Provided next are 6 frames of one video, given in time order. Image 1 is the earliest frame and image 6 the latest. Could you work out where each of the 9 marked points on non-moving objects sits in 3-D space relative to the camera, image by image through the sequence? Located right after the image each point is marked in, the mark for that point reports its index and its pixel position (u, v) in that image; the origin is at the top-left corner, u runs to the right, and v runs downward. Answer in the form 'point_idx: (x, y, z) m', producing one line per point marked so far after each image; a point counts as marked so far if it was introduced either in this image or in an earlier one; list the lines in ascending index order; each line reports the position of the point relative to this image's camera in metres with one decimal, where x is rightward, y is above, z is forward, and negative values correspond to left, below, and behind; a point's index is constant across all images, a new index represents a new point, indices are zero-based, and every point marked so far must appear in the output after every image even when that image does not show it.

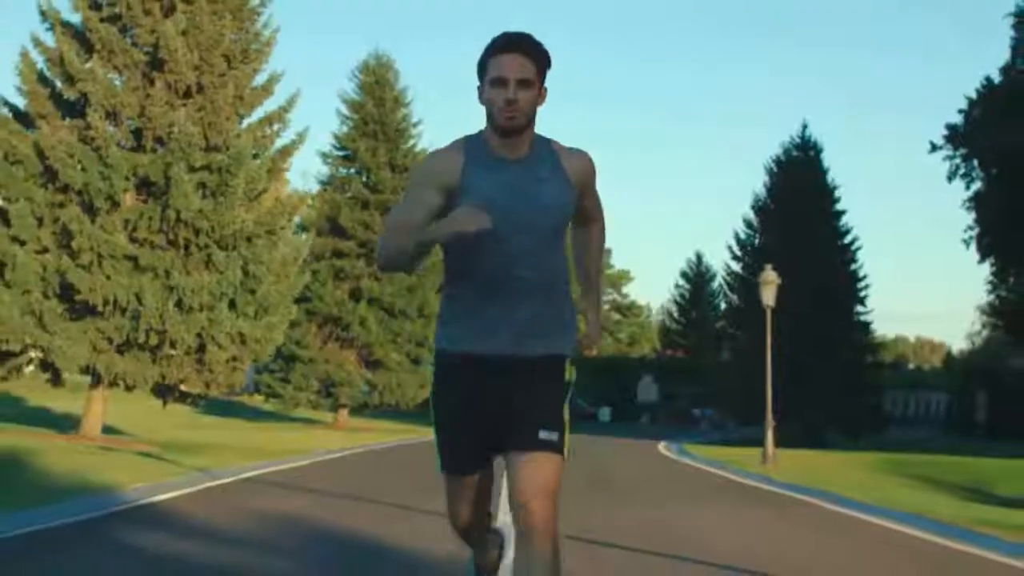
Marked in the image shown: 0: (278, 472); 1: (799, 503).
0: (-2.7, -2.1, +16.9) m
1: (+3.7, -2.7, +18.4) m
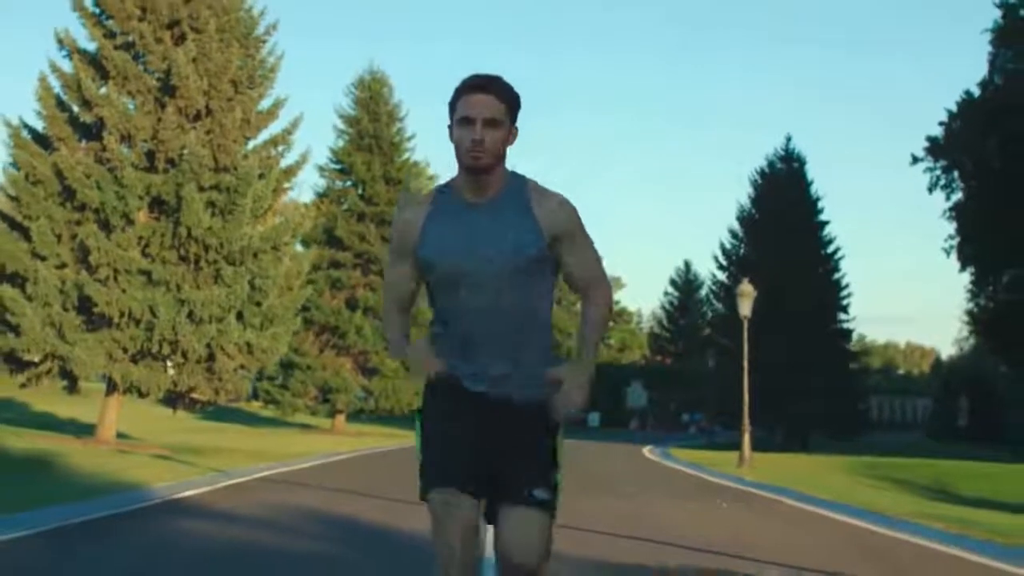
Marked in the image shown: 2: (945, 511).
0: (-2.8, -2.3, +18.1) m
1: (+3.6, -2.9, +19.6) m
2: (+5.9, -3.0, +19.2) m
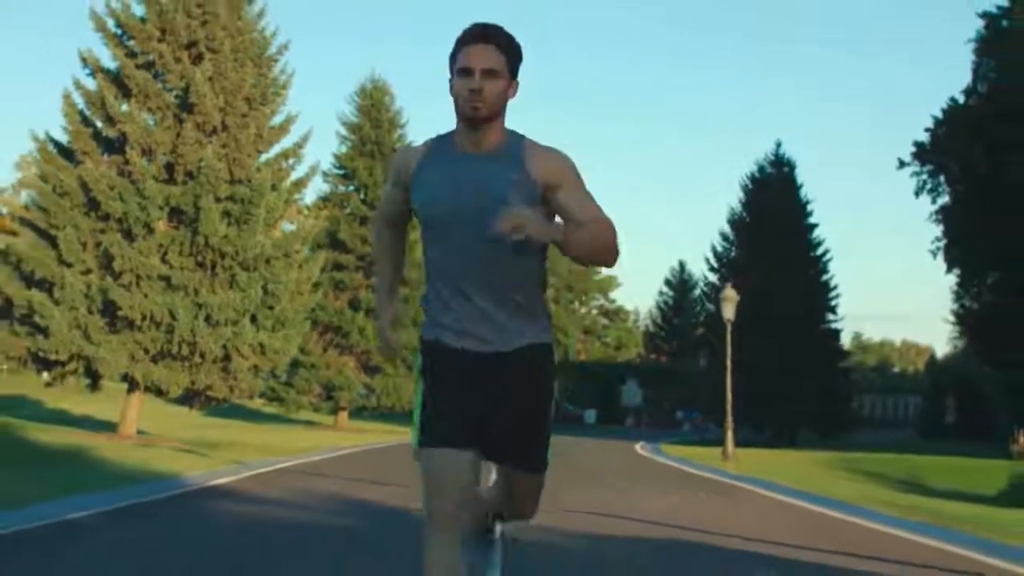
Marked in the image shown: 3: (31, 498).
0: (-2.9, -2.4, +19.4) m
1: (+3.6, -3.0, +20.9) m
2: (+5.8, -3.1, +20.6) m
3: (-4.7, -2.1, +14.2) m
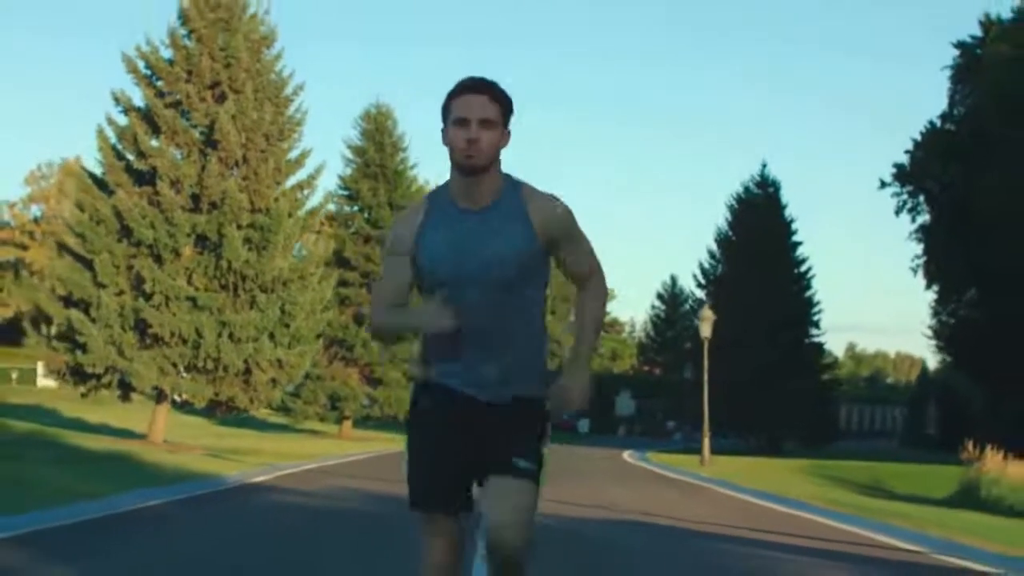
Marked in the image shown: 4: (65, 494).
0: (-2.9, -2.7, +21.5) m
1: (+3.5, -3.3, +23.0) m
2: (+5.7, -3.4, +22.7) m
3: (-4.8, -2.3, +16.2) m
4: (-5.0, -2.3, +16.3) m
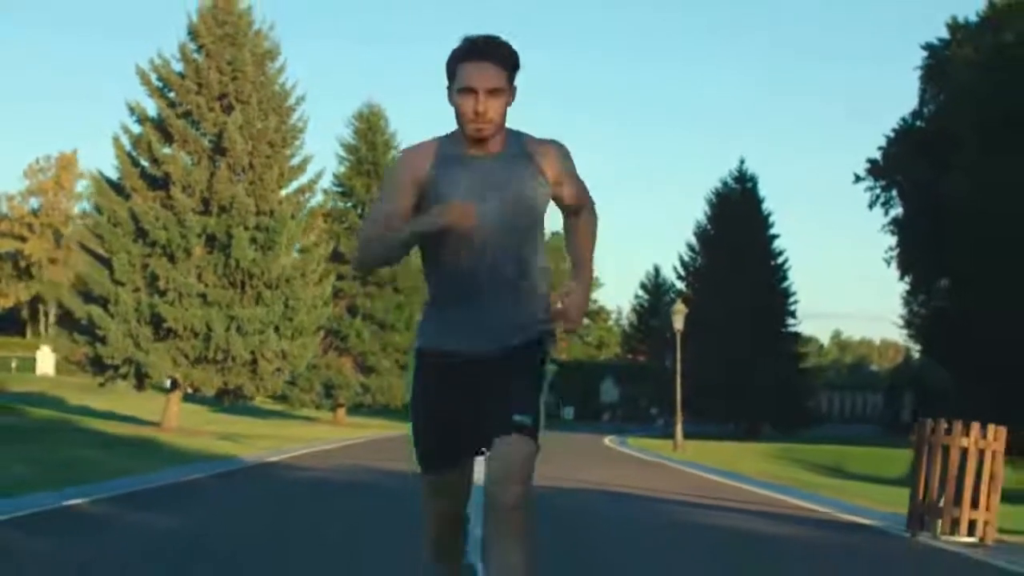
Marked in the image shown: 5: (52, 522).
0: (-3.2, -2.7, +23.4) m
1: (+3.2, -3.3, +25.0) m
2: (+5.5, -3.3, +24.7) m
3: (-5.0, -2.4, +18.2) m
4: (-5.2, -2.3, +18.2) m
5: (-4.6, -2.3, +14.2) m
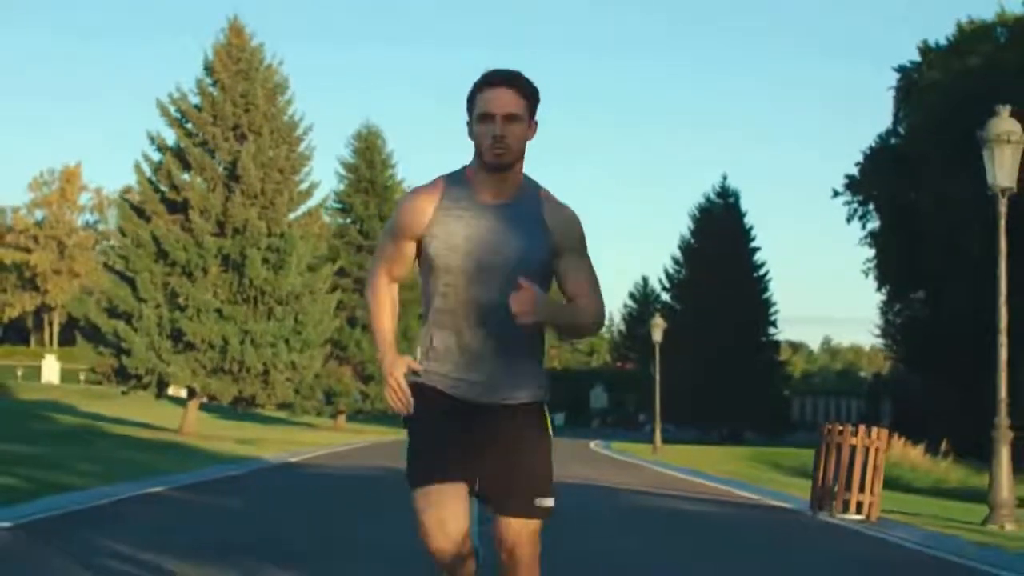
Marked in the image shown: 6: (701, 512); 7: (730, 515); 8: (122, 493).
0: (-3.3, -3.0, +25.6) m
1: (+3.1, -3.6, +27.2) m
2: (+5.3, -3.6, +26.9) m
3: (-5.1, -2.6, +20.3) m
4: (-5.3, -2.6, +20.3) m
5: (-4.7, -2.6, +16.4) m
6: (+2.2, -2.7, +16.7) m
7: (+2.5, -2.6, +16.5) m
8: (-5.0, -2.6, +17.7) m
